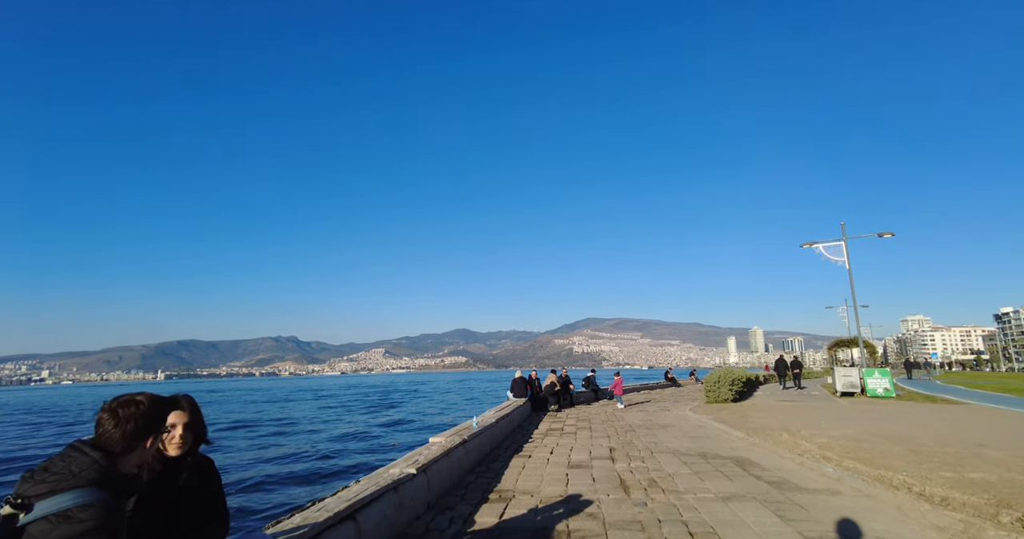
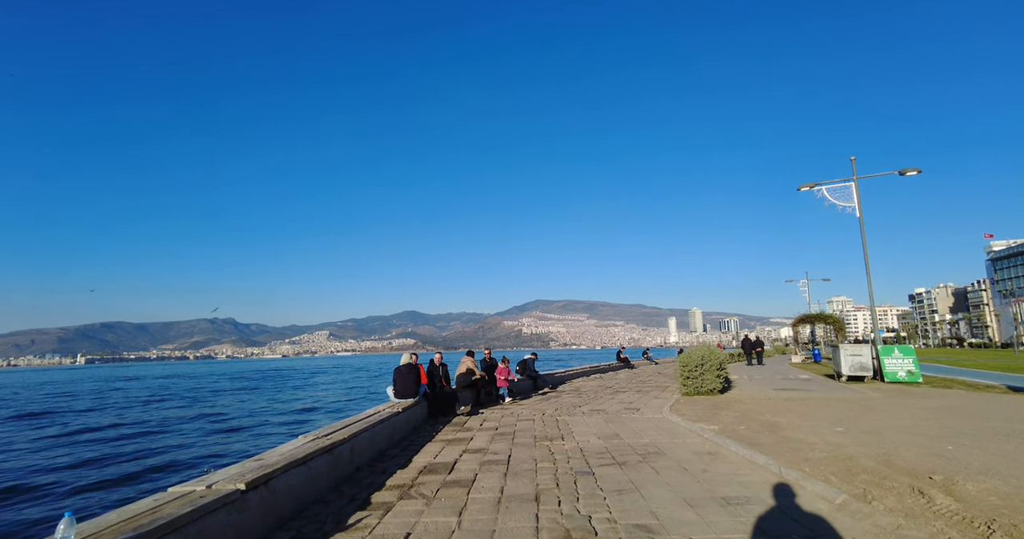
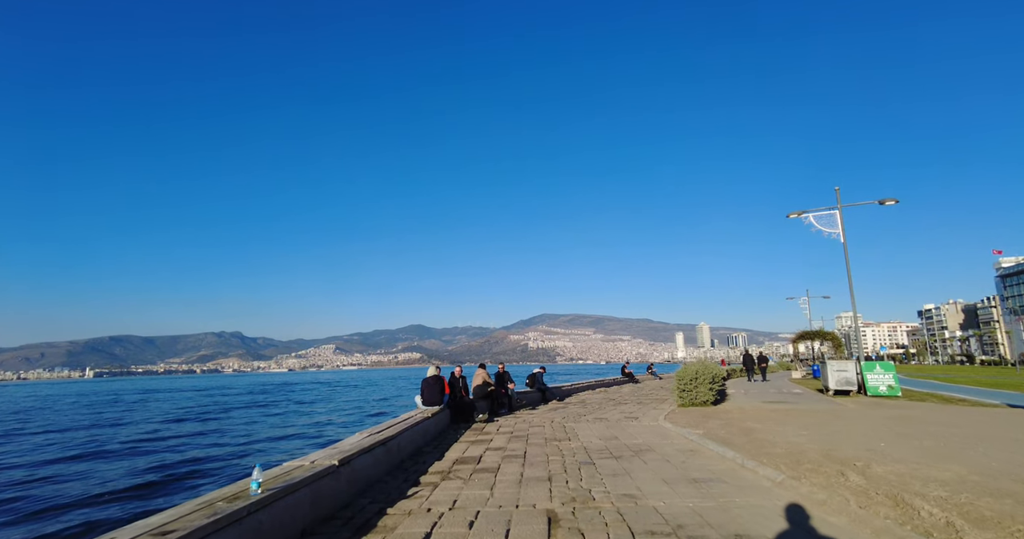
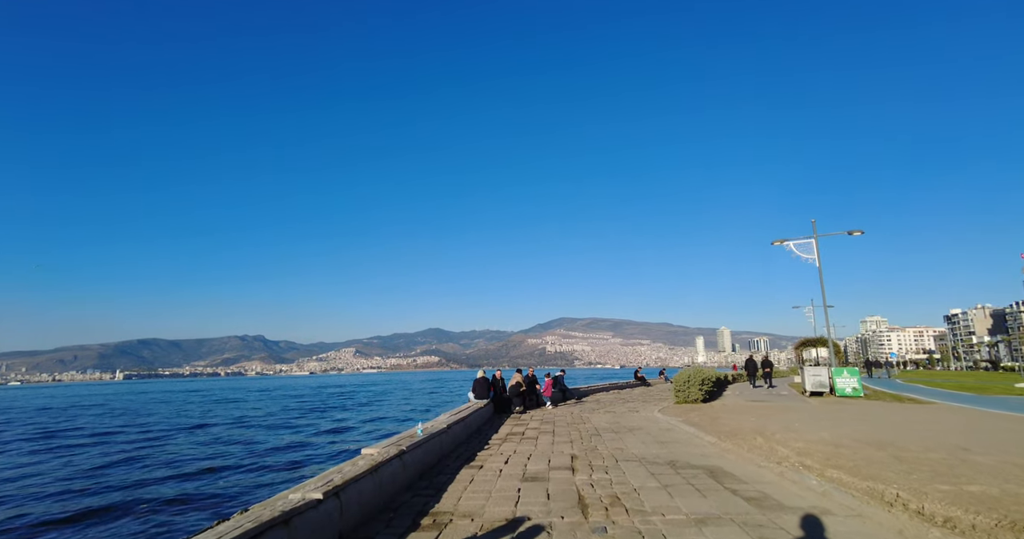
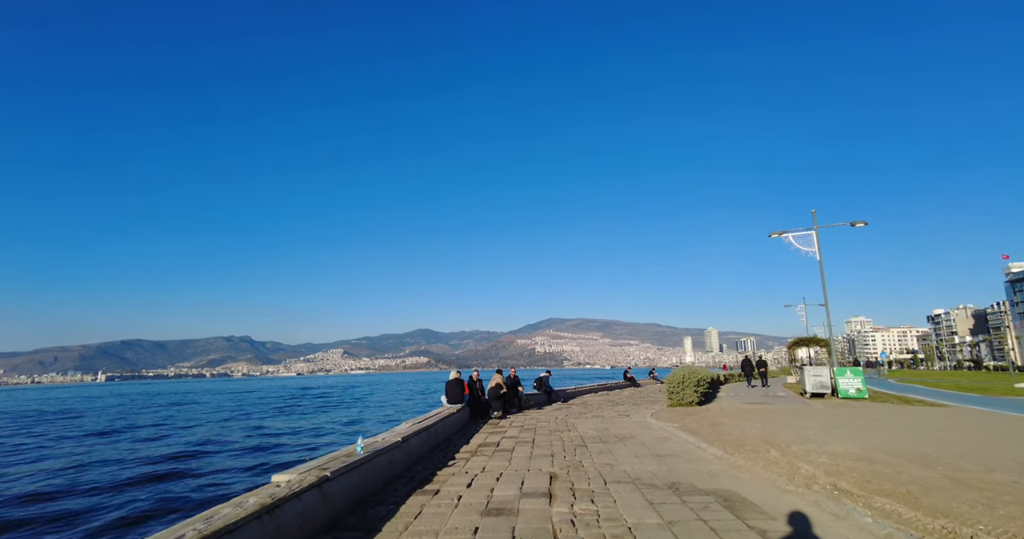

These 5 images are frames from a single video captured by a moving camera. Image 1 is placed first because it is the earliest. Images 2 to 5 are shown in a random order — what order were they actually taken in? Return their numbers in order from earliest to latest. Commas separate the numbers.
4, 5, 3, 2
